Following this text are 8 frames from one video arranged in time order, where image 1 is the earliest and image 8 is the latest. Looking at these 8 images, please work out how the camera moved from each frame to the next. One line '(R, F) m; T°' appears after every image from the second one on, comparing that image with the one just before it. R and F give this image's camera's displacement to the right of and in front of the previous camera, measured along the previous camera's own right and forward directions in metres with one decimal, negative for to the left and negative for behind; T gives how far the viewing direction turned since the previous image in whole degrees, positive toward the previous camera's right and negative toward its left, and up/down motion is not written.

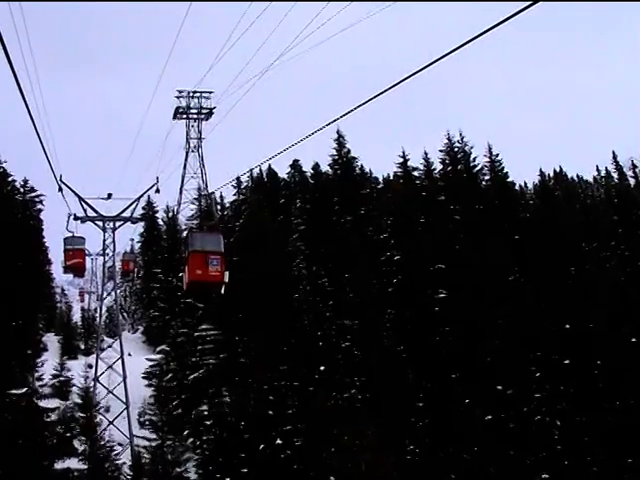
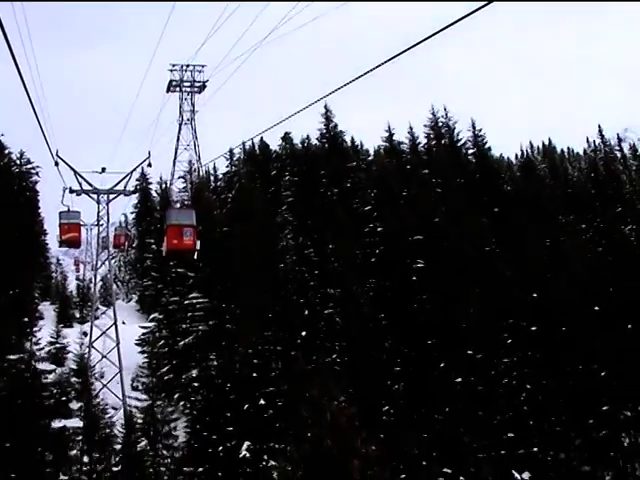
(+0.4, -1.1) m; 0°
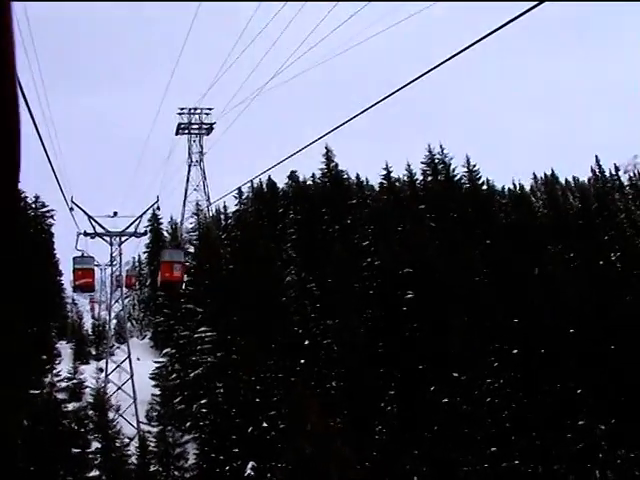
(+0.6, -1.9) m; -1°
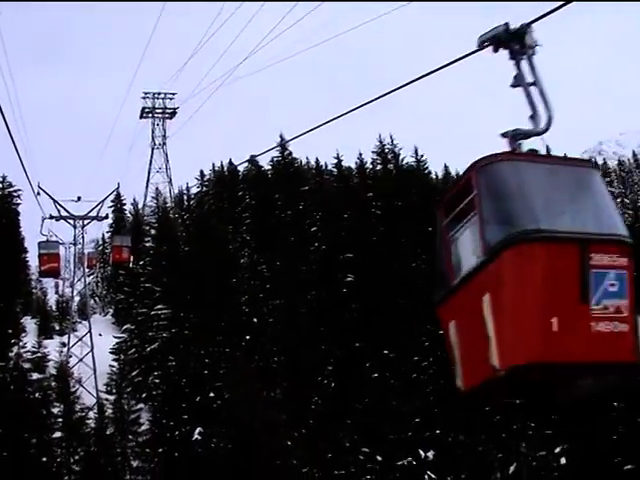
(+0.7, -2.3) m; +2°
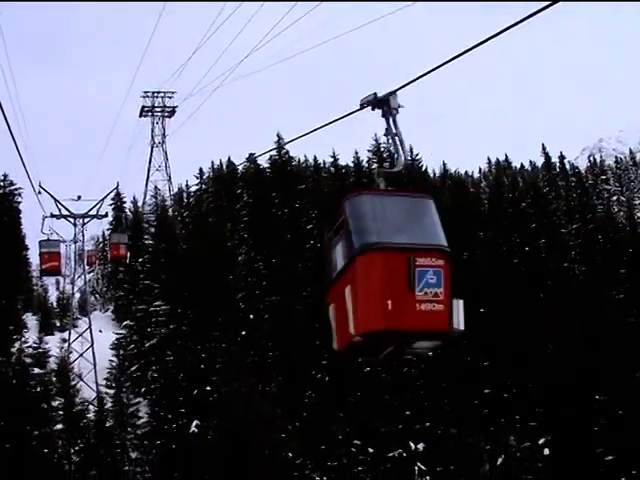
(+0.2, -0.7) m; 0°
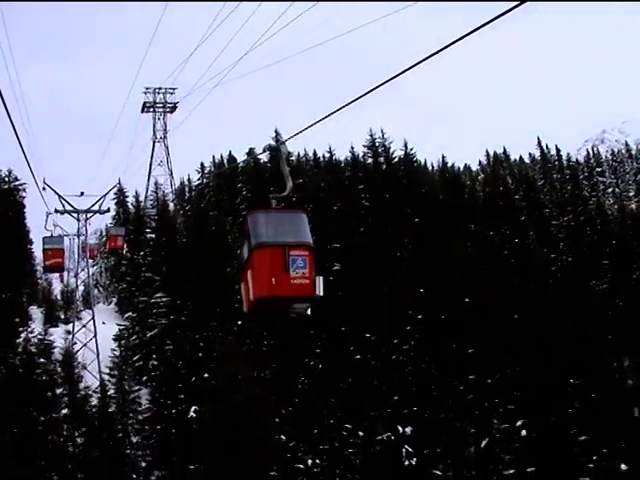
(+0.4, -1.2) m; 0°
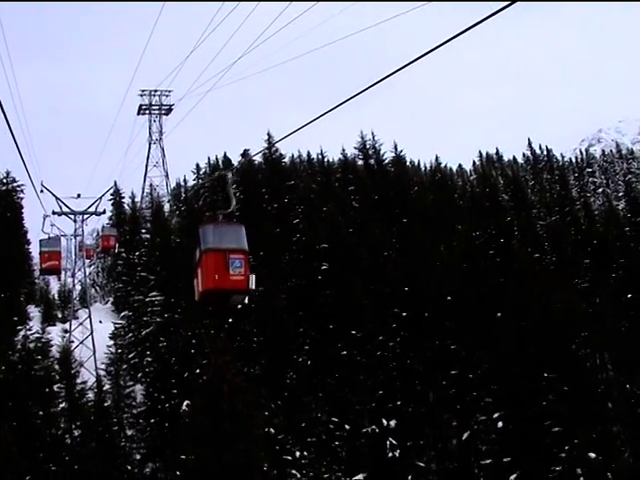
(+0.4, -1.0) m; 0°
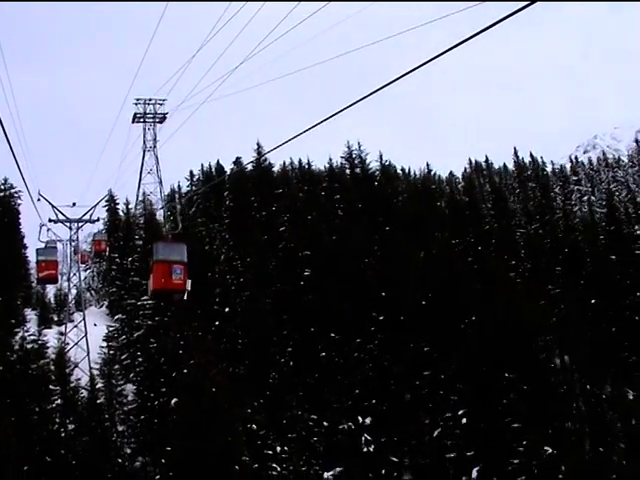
(+0.6, -1.7) m; 0°
